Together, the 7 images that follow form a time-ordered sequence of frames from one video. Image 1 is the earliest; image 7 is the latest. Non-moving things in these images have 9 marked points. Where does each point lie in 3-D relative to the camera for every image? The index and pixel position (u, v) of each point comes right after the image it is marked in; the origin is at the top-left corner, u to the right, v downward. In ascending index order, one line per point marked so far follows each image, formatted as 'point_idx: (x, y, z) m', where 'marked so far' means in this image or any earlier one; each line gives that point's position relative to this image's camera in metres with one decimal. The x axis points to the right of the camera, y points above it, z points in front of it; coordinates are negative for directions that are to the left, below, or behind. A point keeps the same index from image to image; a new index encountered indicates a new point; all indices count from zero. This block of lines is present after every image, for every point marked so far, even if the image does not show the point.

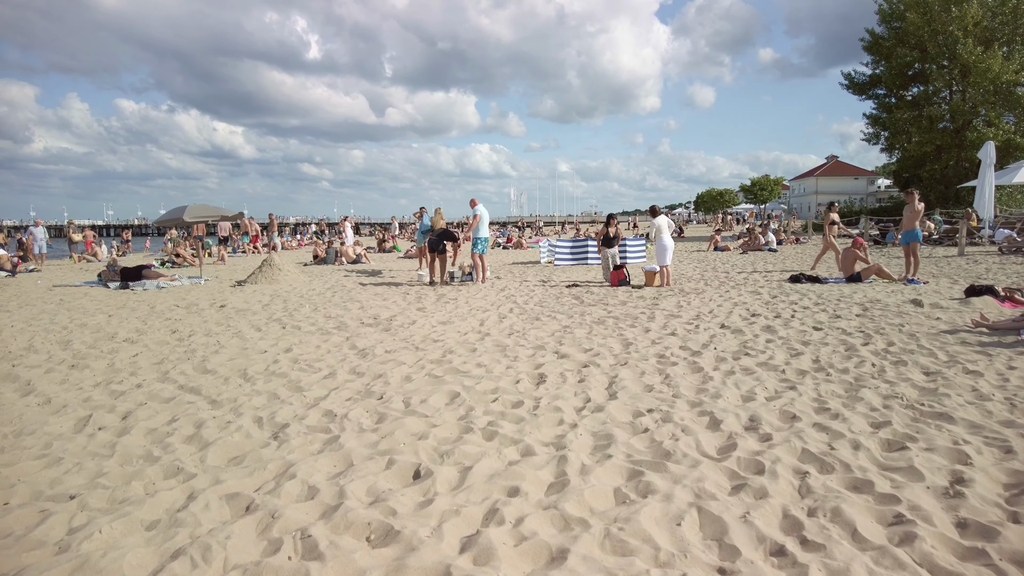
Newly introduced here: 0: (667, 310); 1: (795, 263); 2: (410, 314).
0: (+1.8, -0.3, +7.6) m
1: (+6.8, +0.6, +15.7) m
2: (-1.2, -0.3, +7.7) m
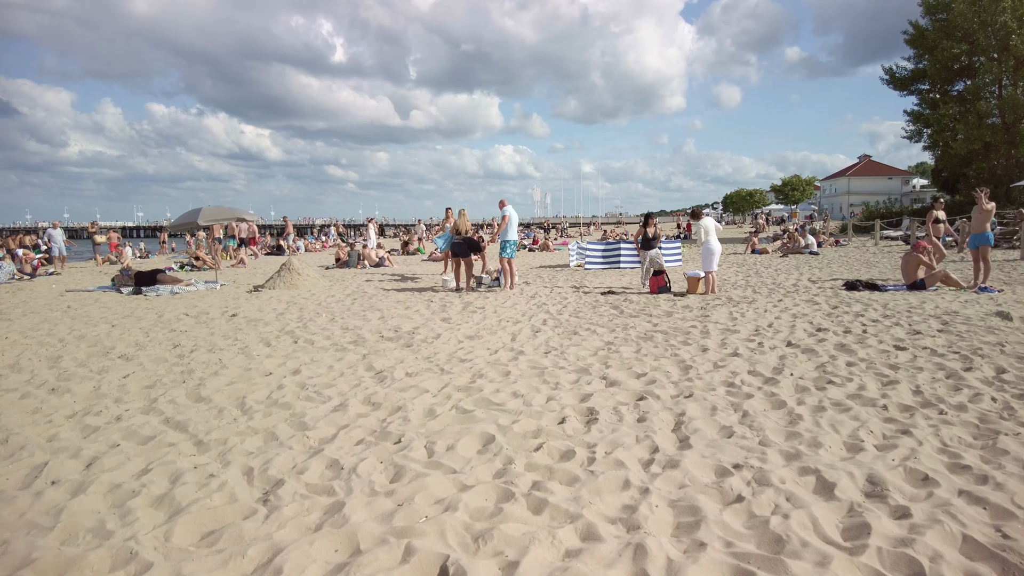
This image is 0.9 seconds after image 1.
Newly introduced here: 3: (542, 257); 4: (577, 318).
0: (+2.2, -0.4, +6.8) m
1: (+7.4, +0.5, +14.7) m
2: (-0.8, -0.4, +7.1) m
3: (+1.0, +1.0, +20.0) m
4: (+0.7, -0.4, +7.4) m
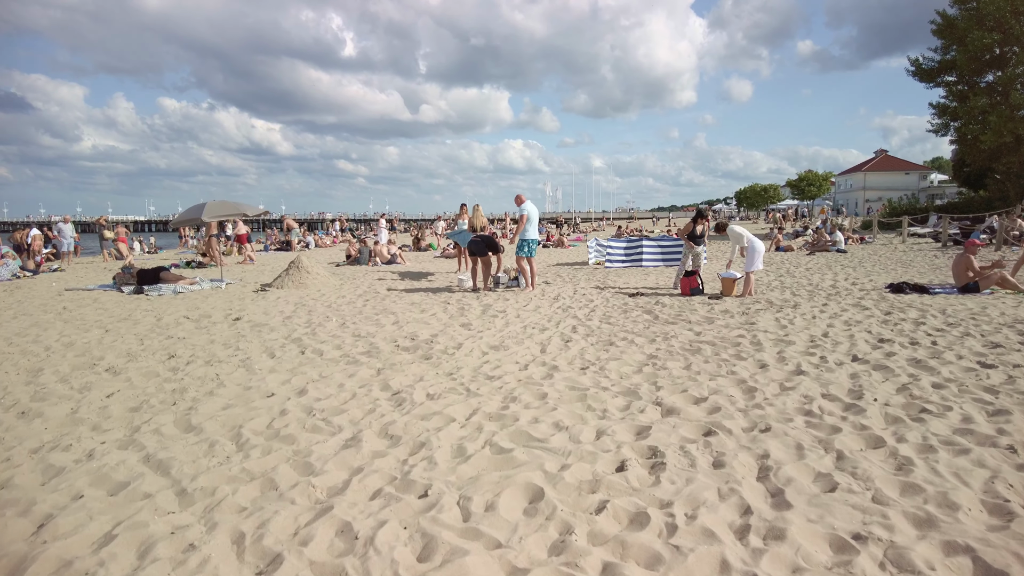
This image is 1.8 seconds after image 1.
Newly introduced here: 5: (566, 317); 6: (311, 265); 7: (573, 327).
0: (+2.4, -0.4, +6.2) m
1: (+7.8, +0.5, +14.0) m
2: (-0.6, -0.5, +6.4) m
3: (+1.4, +1.0, +19.4) m
4: (+1.0, -0.4, +6.8) m
5: (+0.6, -0.3, +7.5) m
6: (-3.8, +0.4, +12.6) m
7: (+0.6, -0.4, +6.7) m
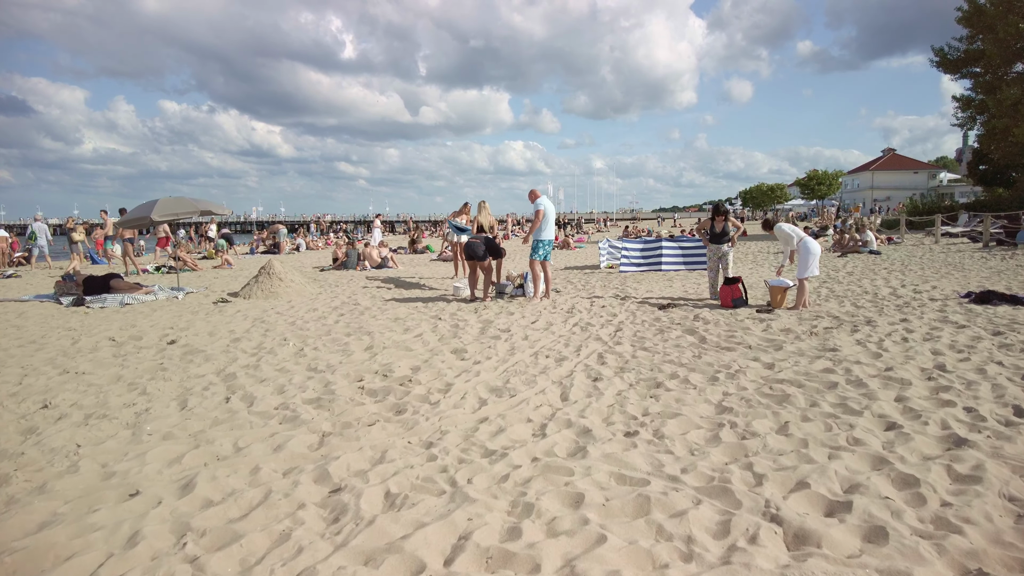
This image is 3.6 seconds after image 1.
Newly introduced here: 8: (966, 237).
0: (+2.5, -0.6, +4.6) m
1: (+7.9, +0.3, +12.4) m
2: (-0.5, -0.6, +4.8) m
3: (+1.5, +0.9, +17.8) m
4: (+1.1, -0.5, +5.2) m
5: (+0.7, -0.5, +5.8) m
6: (-3.8, +0.3, +11.0) m
7: (+0.7, -0.5, +5.1) m
8: (+13.8, +1.5, +19.9) m
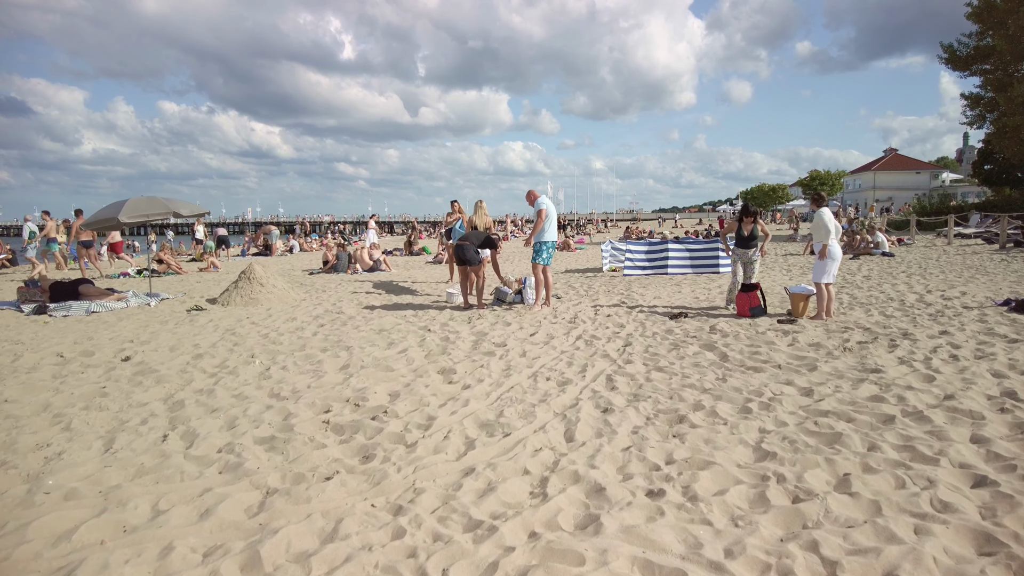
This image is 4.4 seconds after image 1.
0: (+2.4, -0.6, +3.9) m
1: (+7.8, +0.2, +11.7) m
2: (-0.6, -0.7, +4.1) m
3: (+1.5, +0.8, +17.1) m
4: (+1.0, -0.6, +4.5) m
5: (+0.6, -0.6, +5.2) m
6: (-3.8, +0.2, +10.3) m
7: (+0.7, -0.6, +4.4) m
8: (+13.8, +1.5, +19.2) m
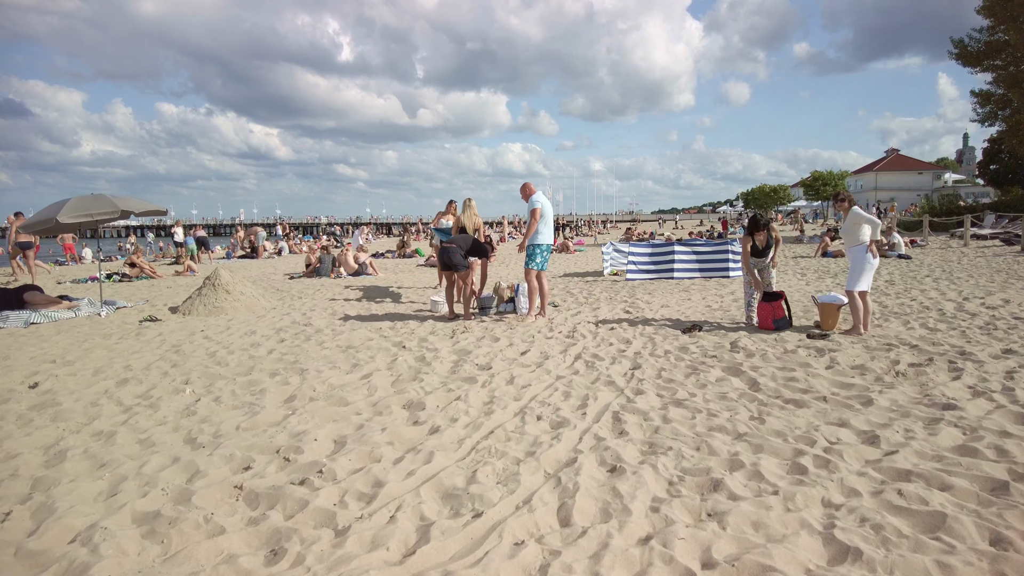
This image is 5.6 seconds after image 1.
0: (+2.3, -0.7, +3.0) m
1: (+7.7, +0.1, +10.8) m
2: (-0.7, -0.8, +3.2) m
3: (+1.3, +0.7, +16.2) m
4: (+0.9, -0.7, +3.6) m
5: (+0.5, -0.6, +4.2) m
6: (-3.9, +0.1, +9.3) m
7: (+0.6, -0.7, +3.5) m
8: (+13.6, +1.3, +18.3) m
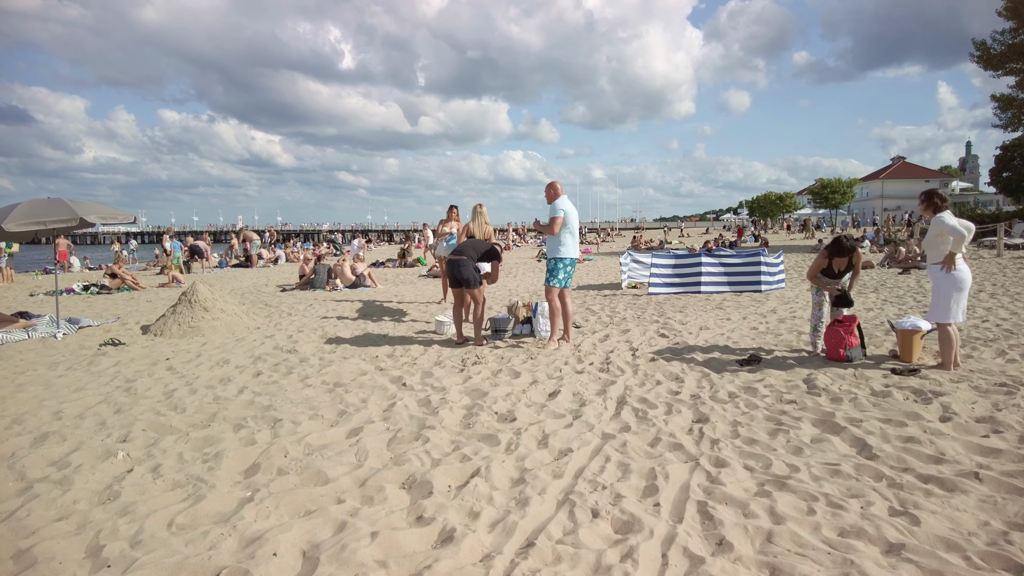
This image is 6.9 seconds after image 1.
0: (+2.5, -0.9, +1.9) m
1: (+7.9, -0.1, +9.7) m
2: (-0.5, -0.9, +2.2) m
3: (+1.5, +0.4, +15.1) m
4: (+1.1, -0.9, +2.5) m
5: (+0.7, -0.8, +3.2) m
6: (-3.8, -0.1, +8.3) m
7: (+0.7, -0.9, +2.4) m
8: (+13.8, +1.0, +17.3) m
